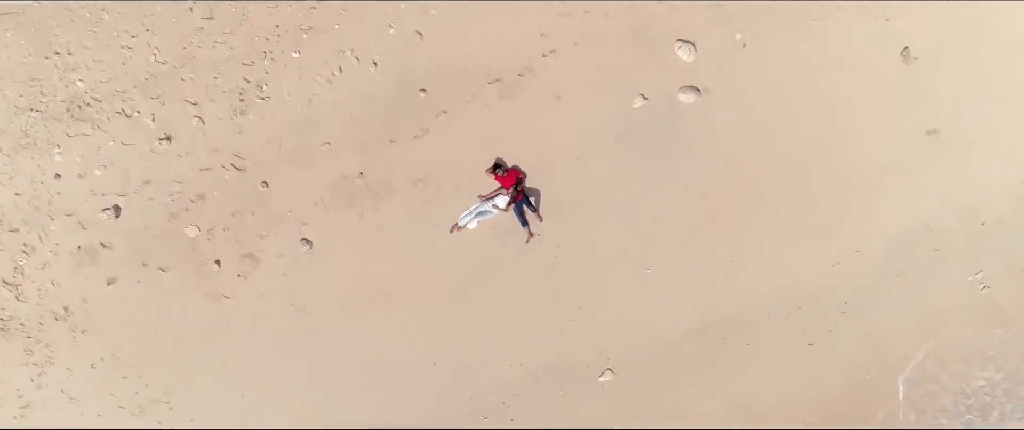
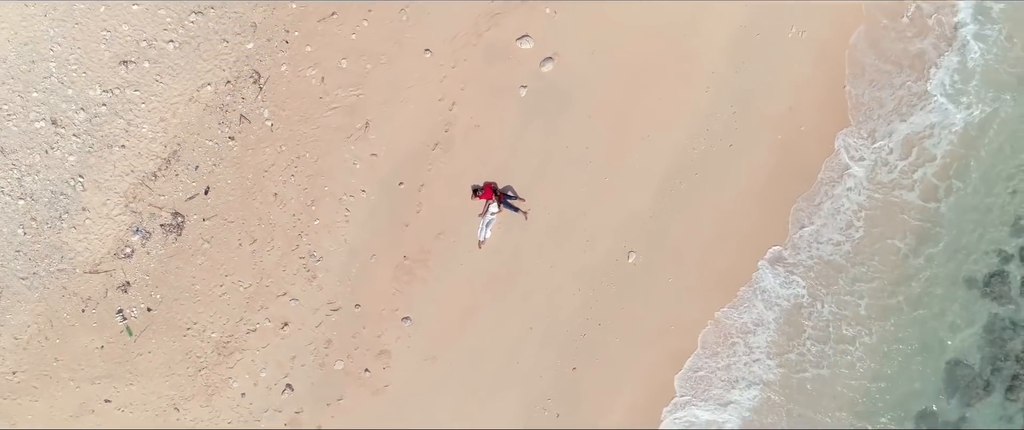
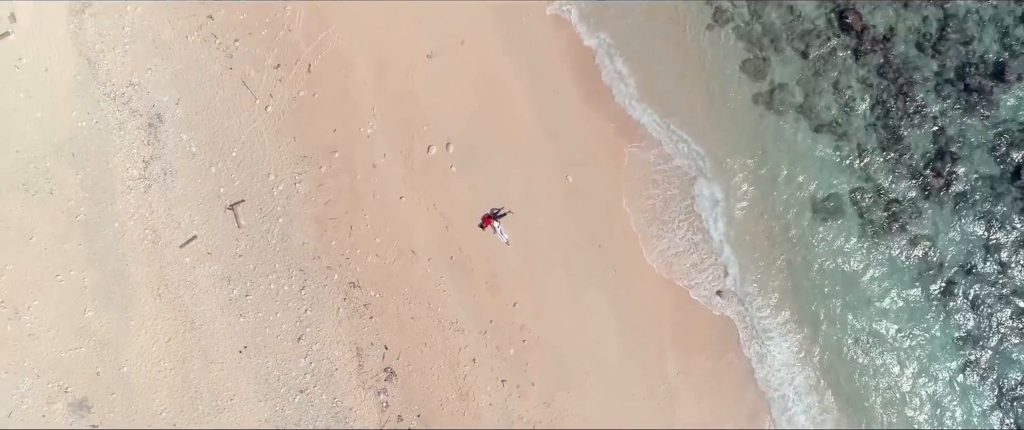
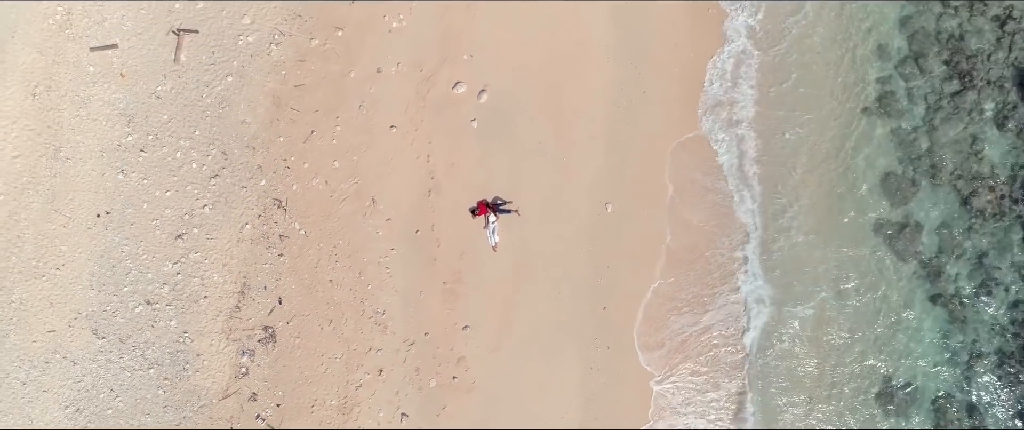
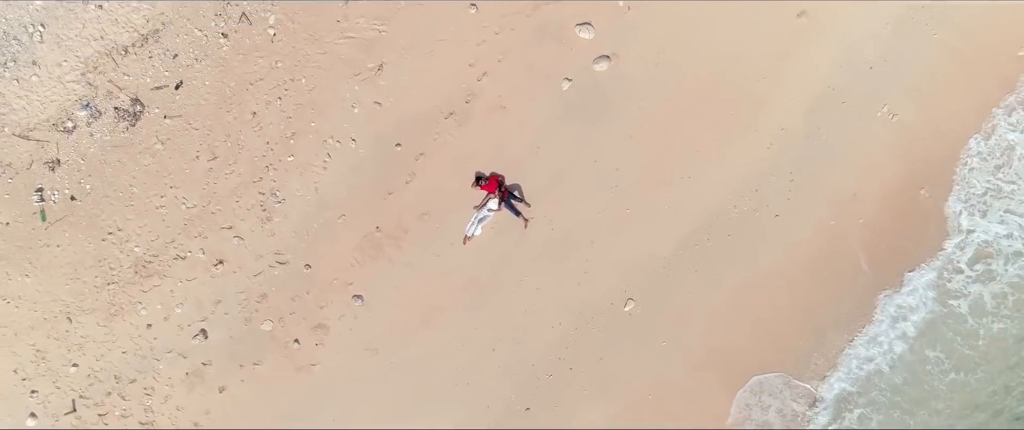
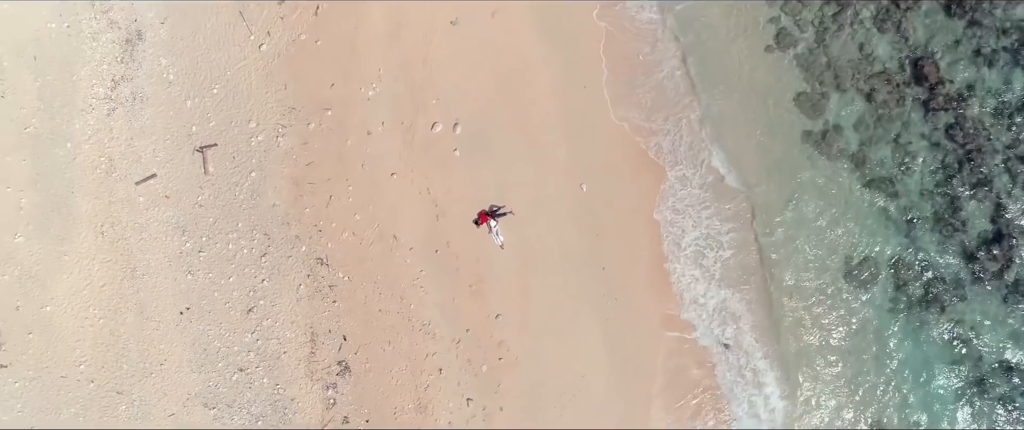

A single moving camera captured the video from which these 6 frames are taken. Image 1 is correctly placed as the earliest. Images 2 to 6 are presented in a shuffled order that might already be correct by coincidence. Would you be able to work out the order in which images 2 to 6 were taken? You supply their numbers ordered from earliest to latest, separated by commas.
5, 2, 4, 6, 3
